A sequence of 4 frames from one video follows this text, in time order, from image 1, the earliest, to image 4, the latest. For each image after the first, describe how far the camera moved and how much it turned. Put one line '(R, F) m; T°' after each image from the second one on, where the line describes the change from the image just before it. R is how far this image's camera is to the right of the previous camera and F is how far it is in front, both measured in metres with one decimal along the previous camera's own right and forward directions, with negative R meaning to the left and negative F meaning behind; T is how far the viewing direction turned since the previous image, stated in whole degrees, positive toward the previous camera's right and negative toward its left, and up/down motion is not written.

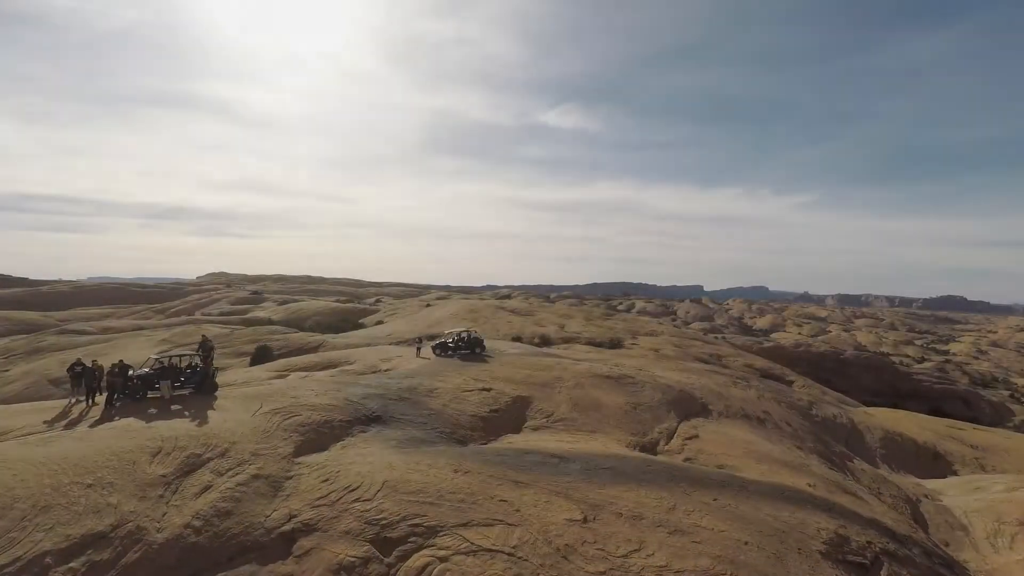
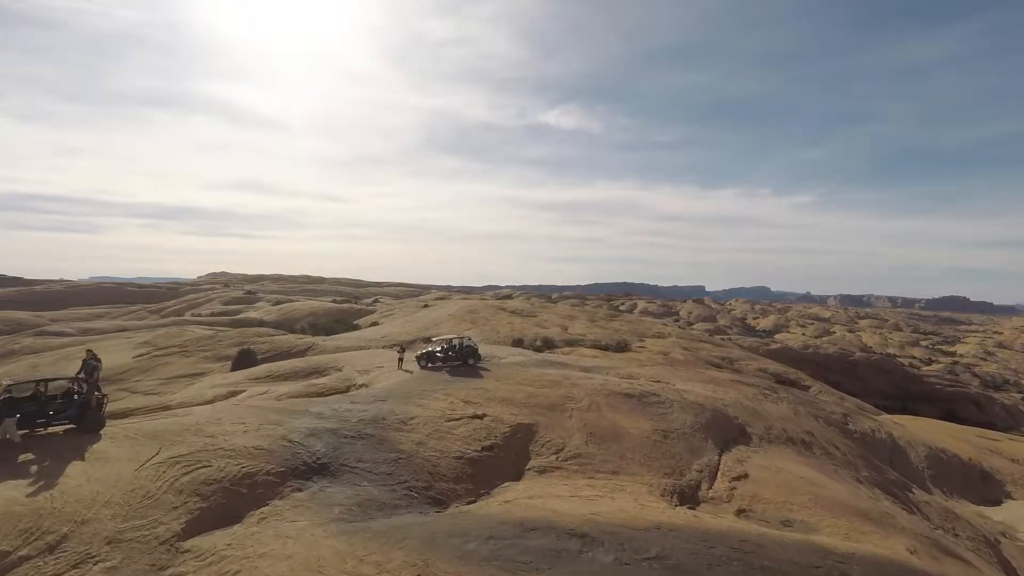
(0.0, +3.7) m; 0°
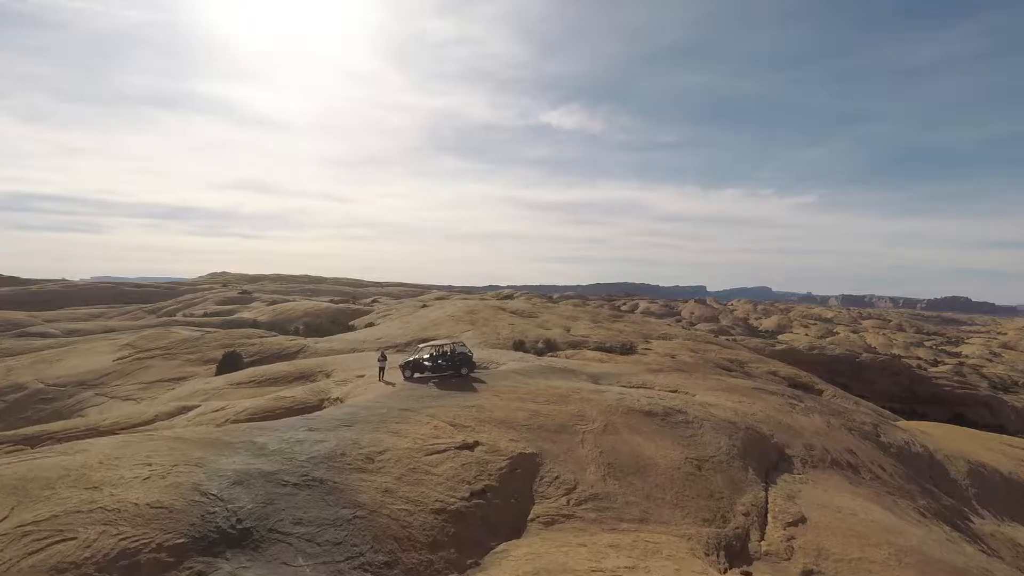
(0.0, +2.8) m; 0°
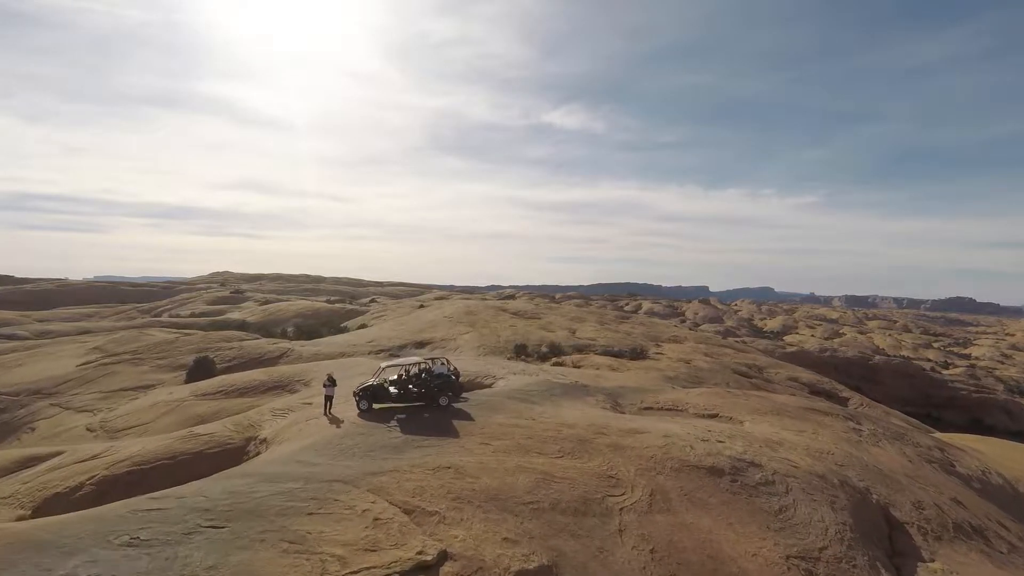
(+0.1, +4.7) m; 0°
